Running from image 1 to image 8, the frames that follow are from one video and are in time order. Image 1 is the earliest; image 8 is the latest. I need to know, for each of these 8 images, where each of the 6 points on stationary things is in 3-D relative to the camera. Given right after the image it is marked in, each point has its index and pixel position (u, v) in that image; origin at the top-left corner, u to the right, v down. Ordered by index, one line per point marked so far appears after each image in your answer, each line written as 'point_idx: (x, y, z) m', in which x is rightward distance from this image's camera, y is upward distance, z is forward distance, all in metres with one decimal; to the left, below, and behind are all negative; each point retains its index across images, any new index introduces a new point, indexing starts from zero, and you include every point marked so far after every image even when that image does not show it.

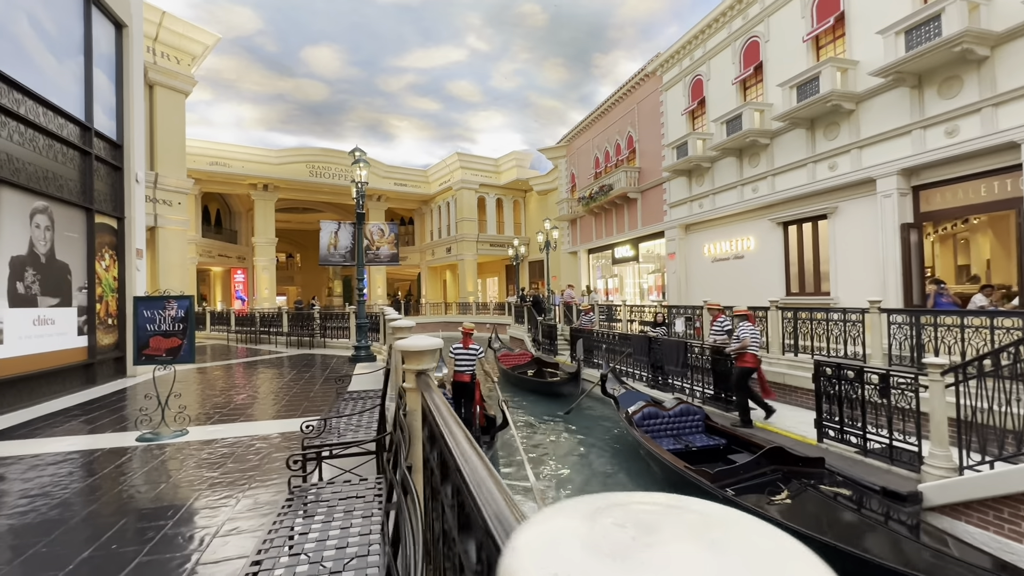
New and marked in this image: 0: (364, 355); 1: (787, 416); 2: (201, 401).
0: (-3.7, -1.7, +11.9) m
1: (+4.7, -2.2, +8.1) m
2: (-5.4, -2.0, +8.2) m
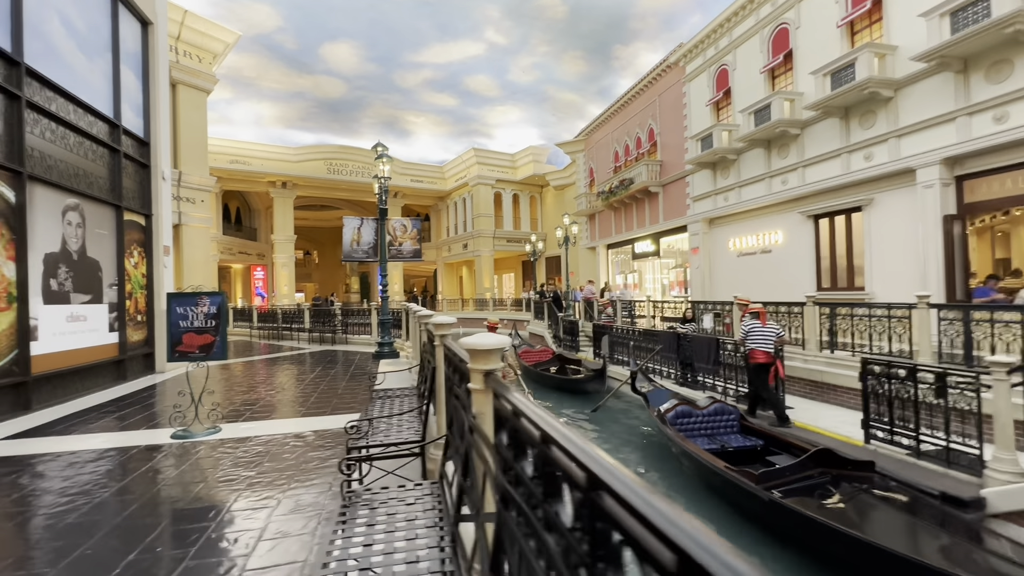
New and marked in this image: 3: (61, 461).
0: (-3.1, -1.6, +11.8) m
1: (+5.2, -2.1, +7.8) m
2: (-4.9, -1.9, +8.2) m
3: (-4.6, -1.8, +4.8) m
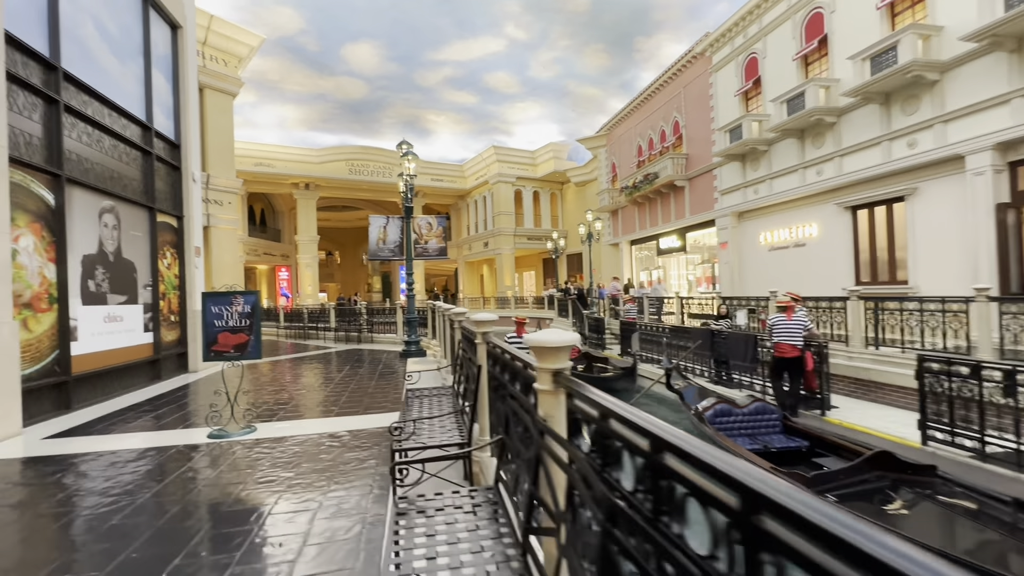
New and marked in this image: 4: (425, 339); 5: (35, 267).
0: (-2.4, -1.5, +11.8) m
1: (+5.8, -2.0, +7.4) m
2: (-4.4, -1.9, +8.2) m
3: (-4.2, -1.8, +4.8) m
4: (-2.5, -1.5, +13.5) m
5: (-6.4, +0.3, +6.3) m
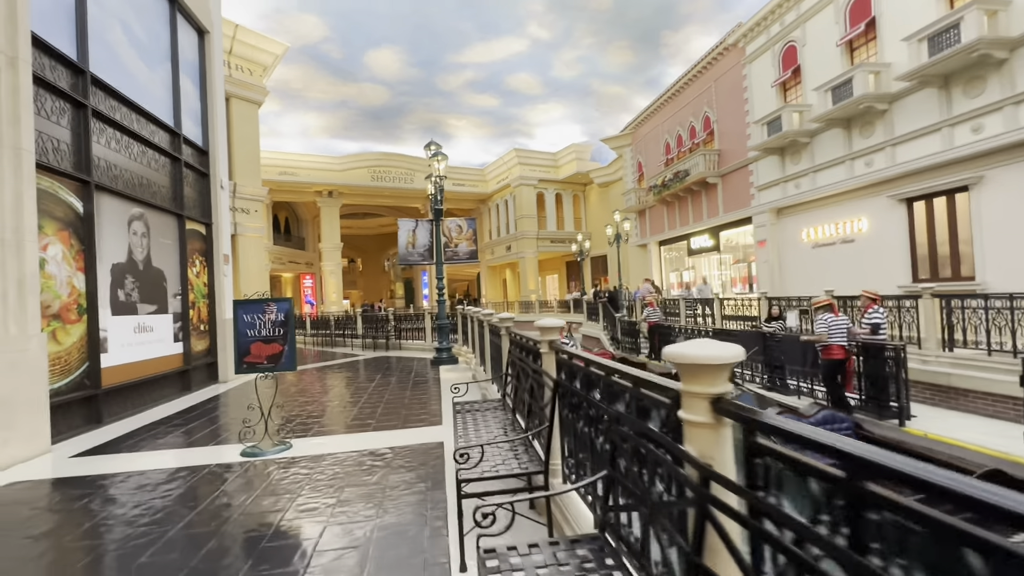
0: (-1.6, -1.7, +11.4) m
1: (+6.4, -2.0, +6.7) m
2: (-3.7, -2.0, +7.9) m
3: (-3.6, -1.8, +4.5) m
4: (-1.6, -1.6, +13.1) m
5: (-5.8, +0.1, +6.1) m
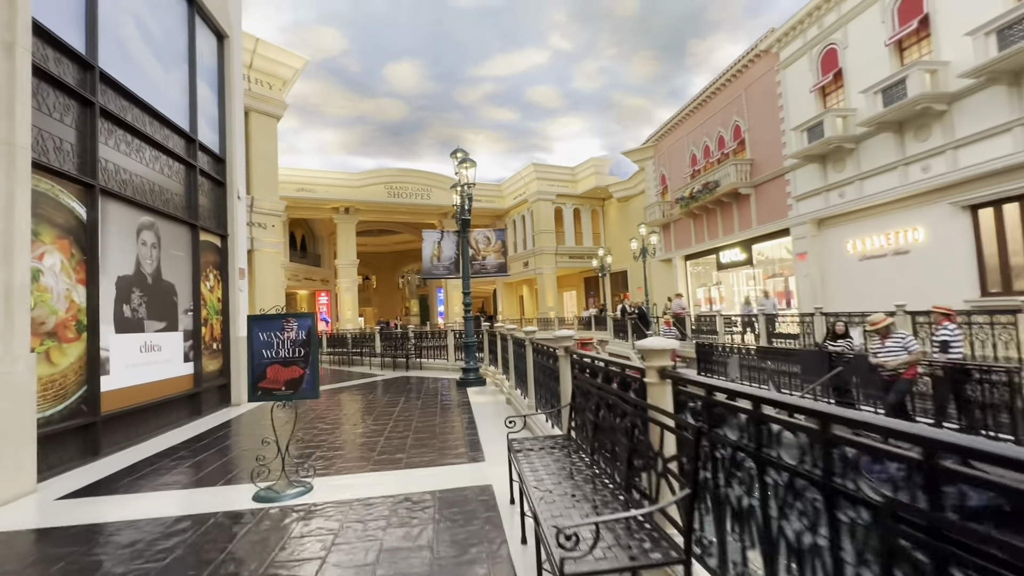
0: (-0.9, -2.0, +10.6) m
1: (+7.0, -2.1, +5.6) m
2: (-3.0, -2.2, +7.1) m
3: (-3.1, -1.9, +3.7) m
4: (-0.8, -2.0, +12.2) m
5: (-5.2, 0.0, +5.5) m
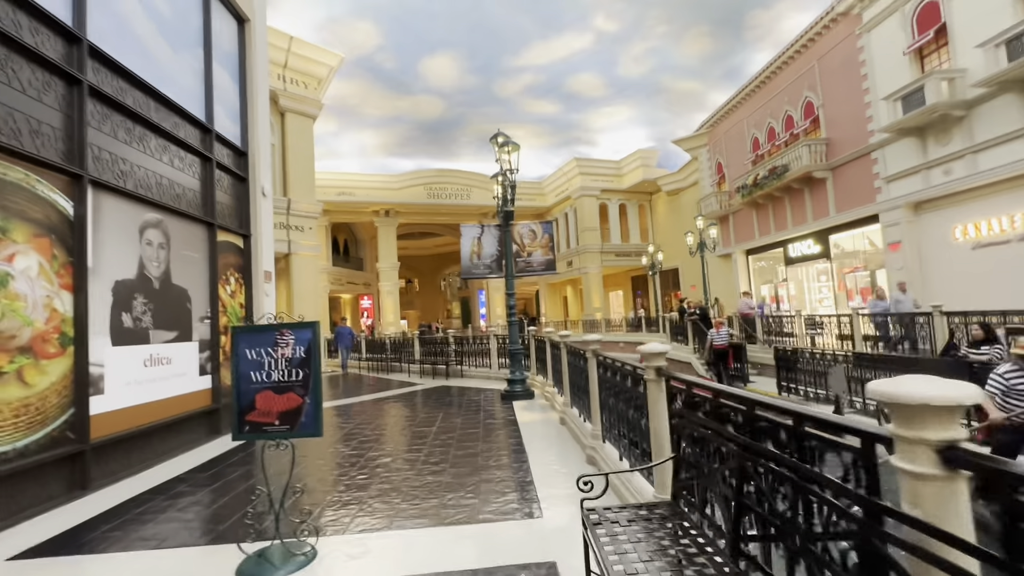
0: (+0.2, -2.0, +9.3) m
1: (+7.6, -2.0, +3.7) m
2: (-2.3, -2.3, +6.1) m
3: (-2.6, -2.0, +2.7) m
4: (+0.4, -2.0, +11.0) m
5: (-4.7, -0.1, +4.6) m
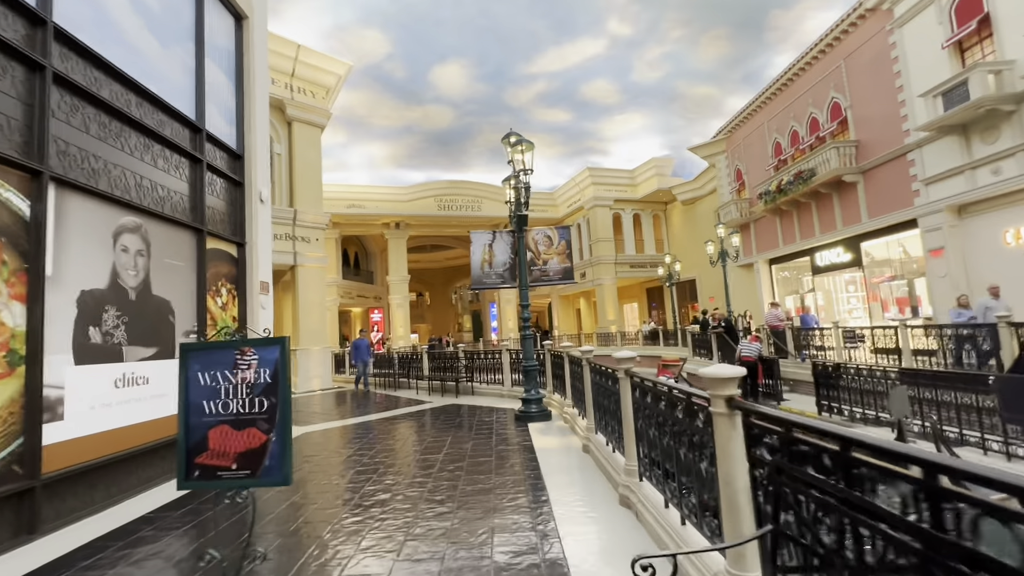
0: (+0.4, -2.2, +8.5) m
1: (+7.7, -2.0, +2.8) m
2: (-2.1, -2.4, +5.3) m
3: (-2.5, -2.0, +1.9) m
4: (+0.7, -2.3, +10.2) m
5: (-4.5, -0.2, +4.0) m
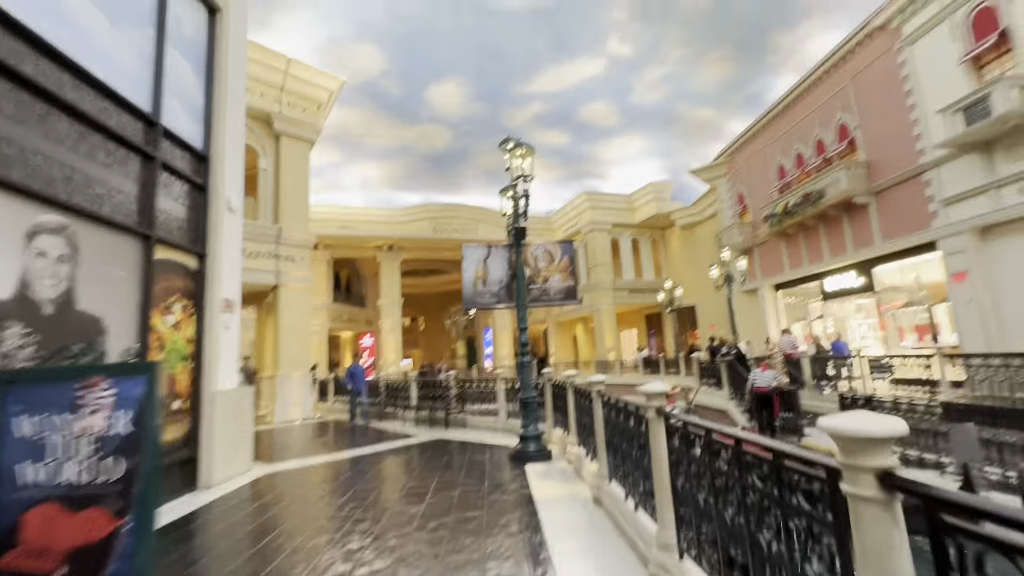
0: (+0.4, -2.5, +7.5) m
1: (+7.7, -2.0, +1.8) m
2: (-2.1, -2.5, +4.2) m
3: (-2.5, -1.9, +0.9) m
4: (+0.6, -2.7, +9.1) m
5: (-4.5, -0.2, +3.0) m
